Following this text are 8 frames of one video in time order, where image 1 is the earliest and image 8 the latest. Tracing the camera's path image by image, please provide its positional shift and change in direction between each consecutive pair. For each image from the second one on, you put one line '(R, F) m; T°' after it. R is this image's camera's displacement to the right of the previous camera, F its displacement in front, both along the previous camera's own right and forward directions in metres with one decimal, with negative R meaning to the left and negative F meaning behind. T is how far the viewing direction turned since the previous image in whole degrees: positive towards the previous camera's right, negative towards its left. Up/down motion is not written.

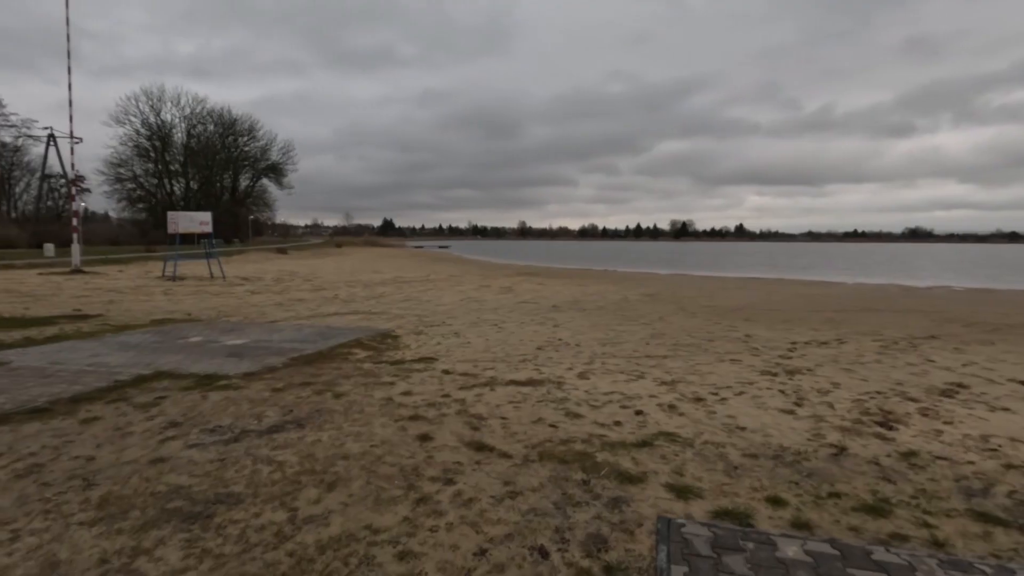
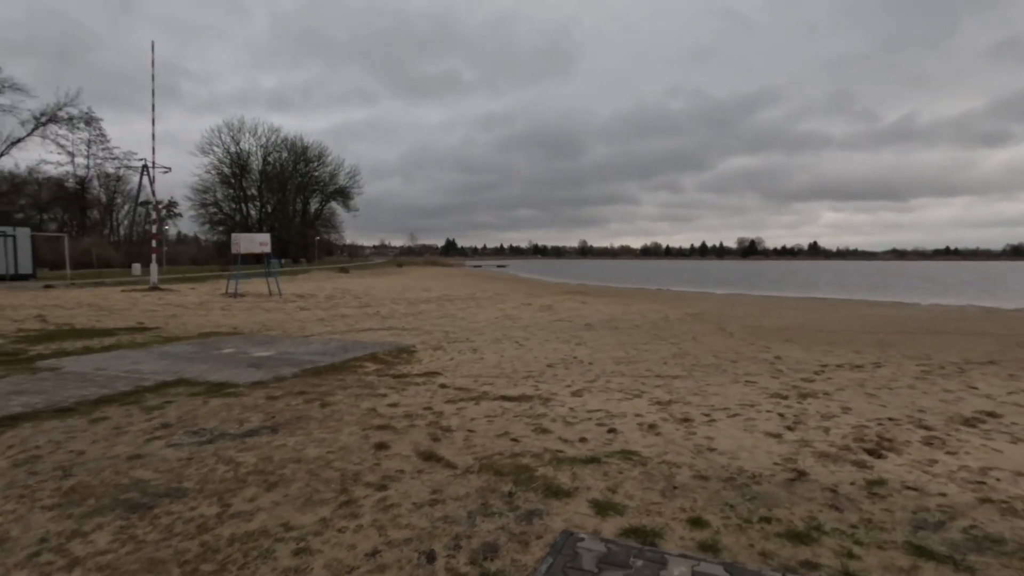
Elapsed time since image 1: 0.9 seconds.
(+0.8, -0.1) m; -7°
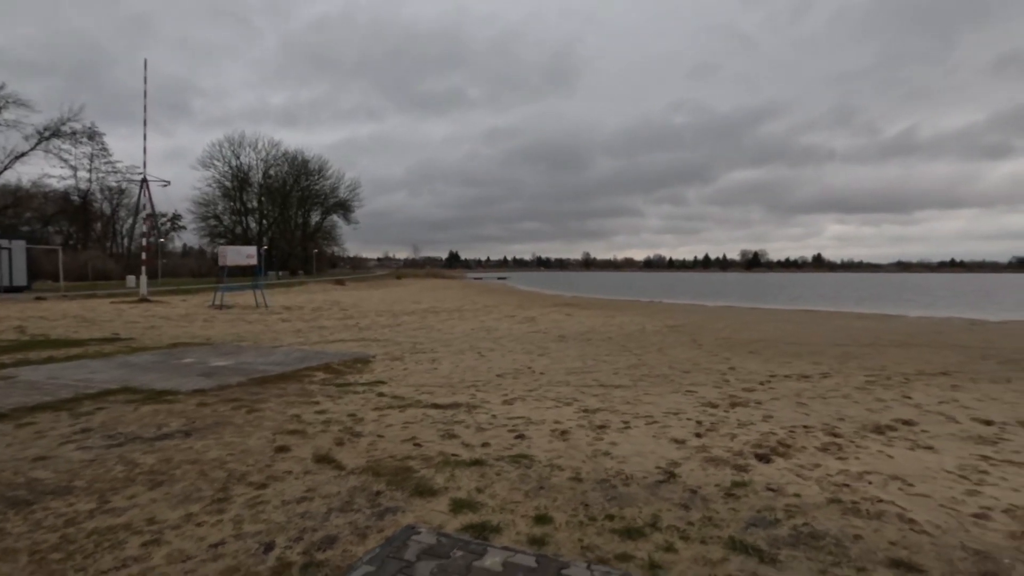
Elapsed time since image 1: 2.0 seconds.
(+0.9, -0.2) m; 0°
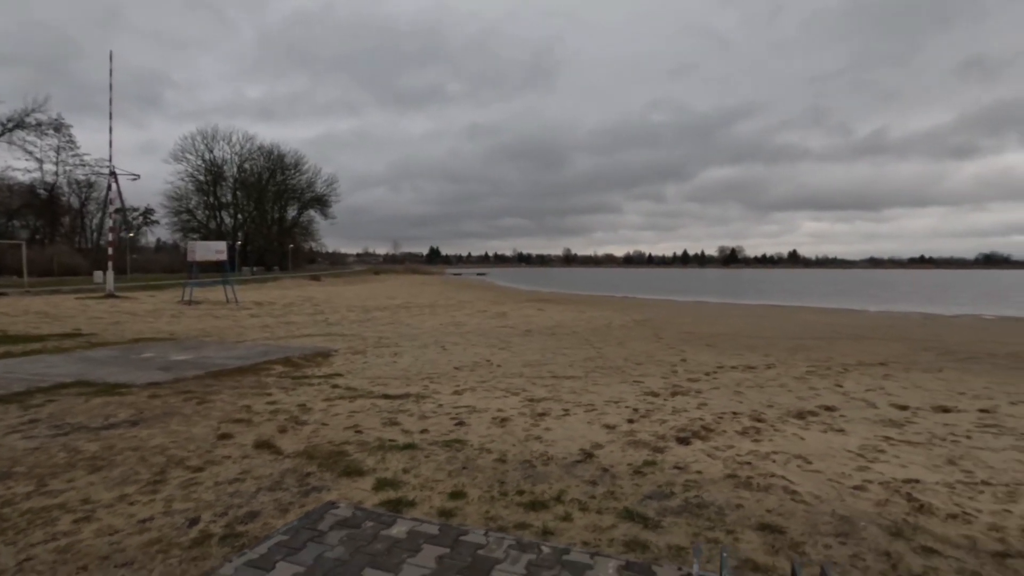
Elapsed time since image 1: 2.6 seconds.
(+0.4, -0.3) m; +2°
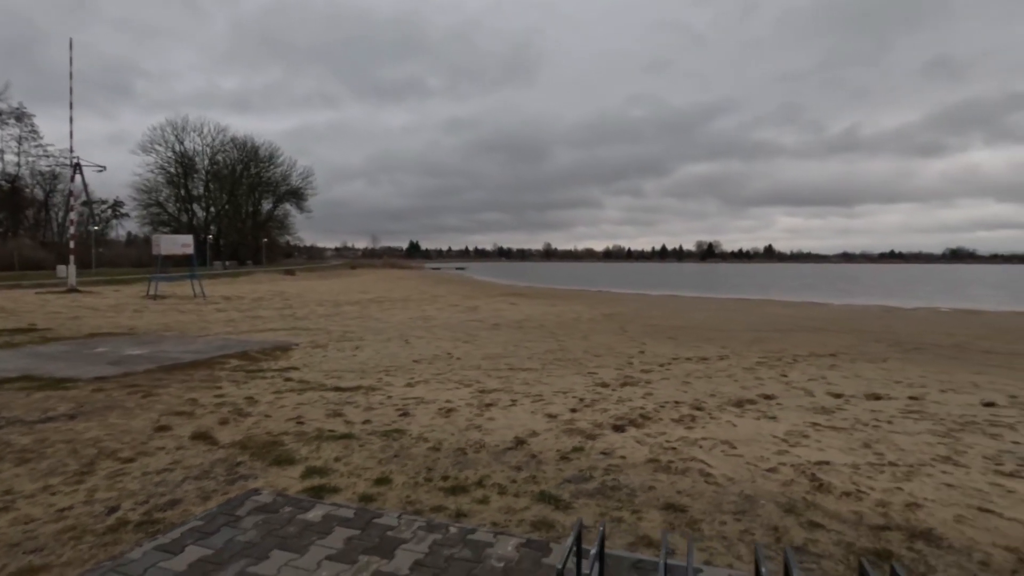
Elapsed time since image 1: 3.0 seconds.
(+0.4, -0.1) m; +2°
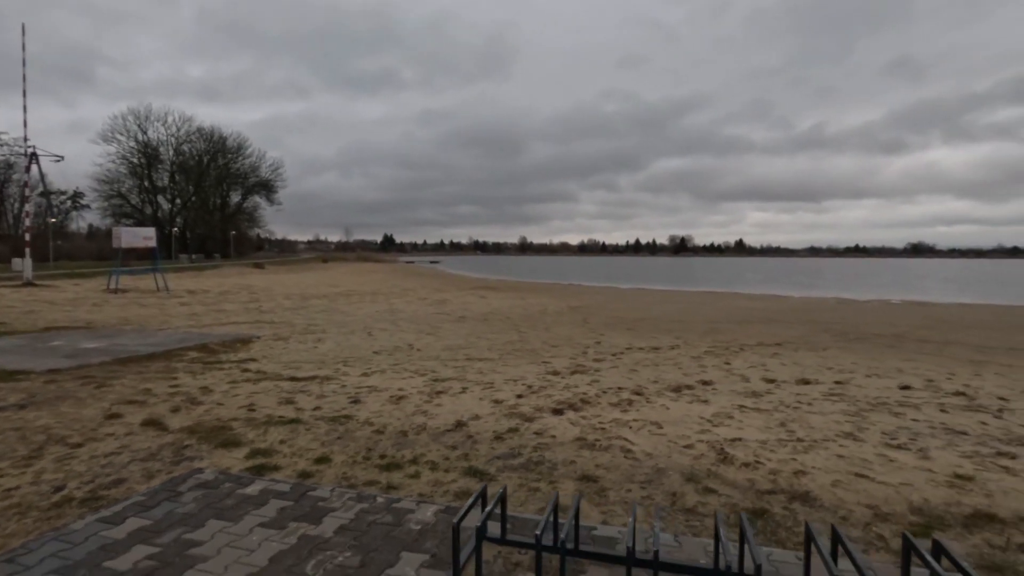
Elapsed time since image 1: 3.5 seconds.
(+0.3, -0.3) m; +3°
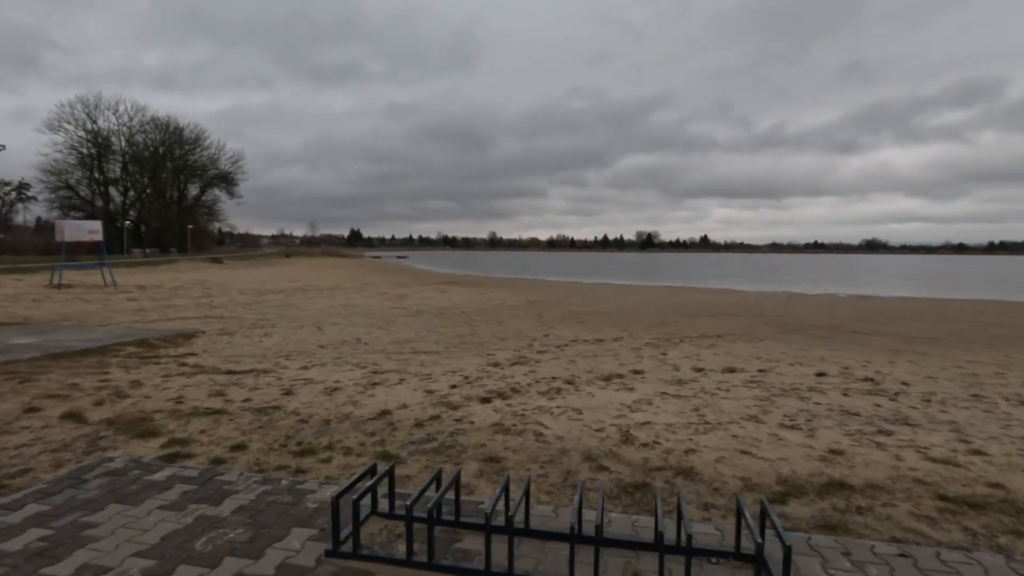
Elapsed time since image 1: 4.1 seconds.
(+0.4, -0.2) m; +3°
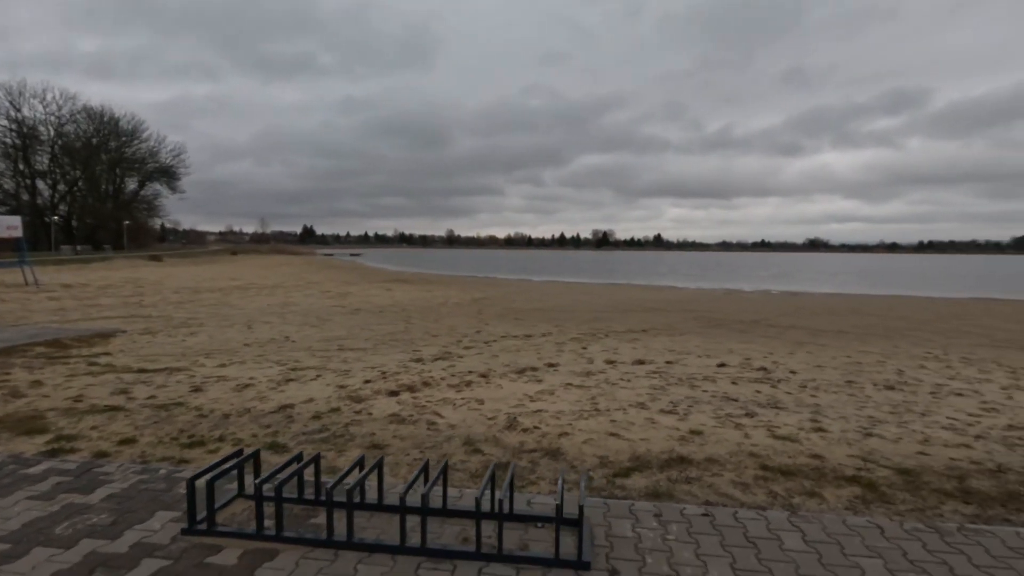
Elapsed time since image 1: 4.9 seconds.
(+0.6, -0.3) m; +4°
